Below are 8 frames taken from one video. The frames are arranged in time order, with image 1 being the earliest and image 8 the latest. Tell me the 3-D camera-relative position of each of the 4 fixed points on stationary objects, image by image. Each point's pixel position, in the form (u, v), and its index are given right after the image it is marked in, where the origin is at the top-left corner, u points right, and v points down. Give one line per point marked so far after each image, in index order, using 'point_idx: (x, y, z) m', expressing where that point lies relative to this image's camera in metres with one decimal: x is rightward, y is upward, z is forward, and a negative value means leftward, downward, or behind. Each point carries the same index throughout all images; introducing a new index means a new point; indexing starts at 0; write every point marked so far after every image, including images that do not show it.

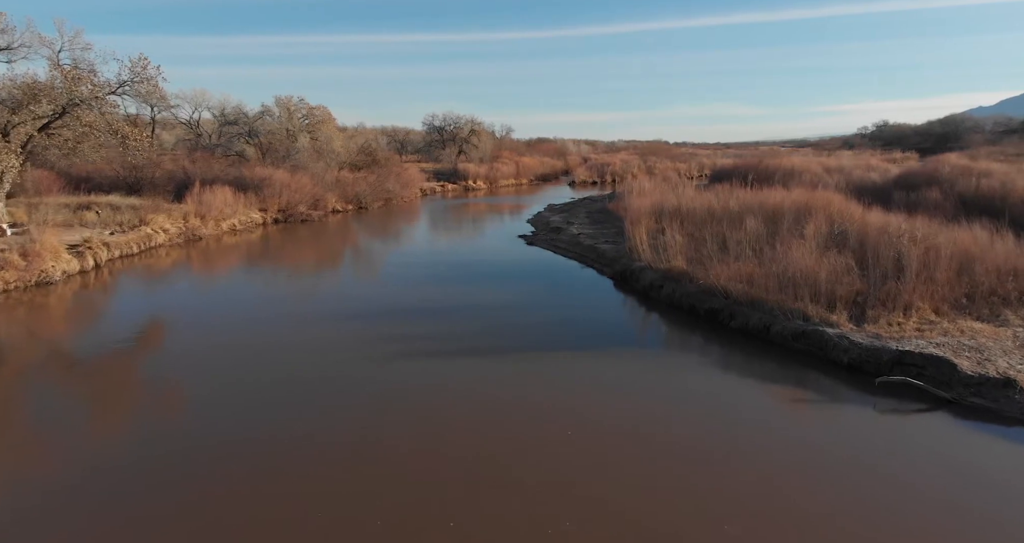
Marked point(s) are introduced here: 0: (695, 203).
0: (+4.7, +1.7, +17.4) m
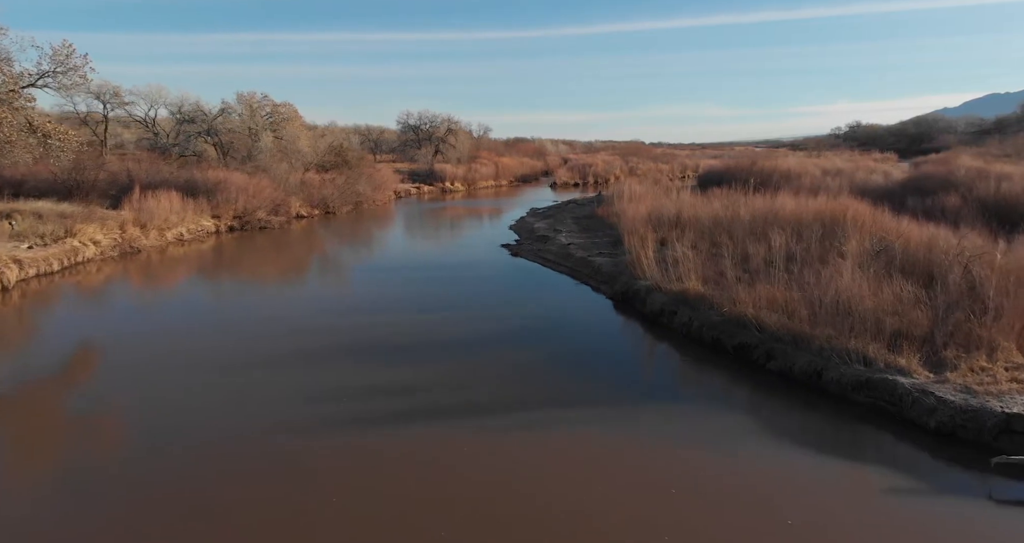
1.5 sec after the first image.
0: (+4.3, +1.3, +15.6) m
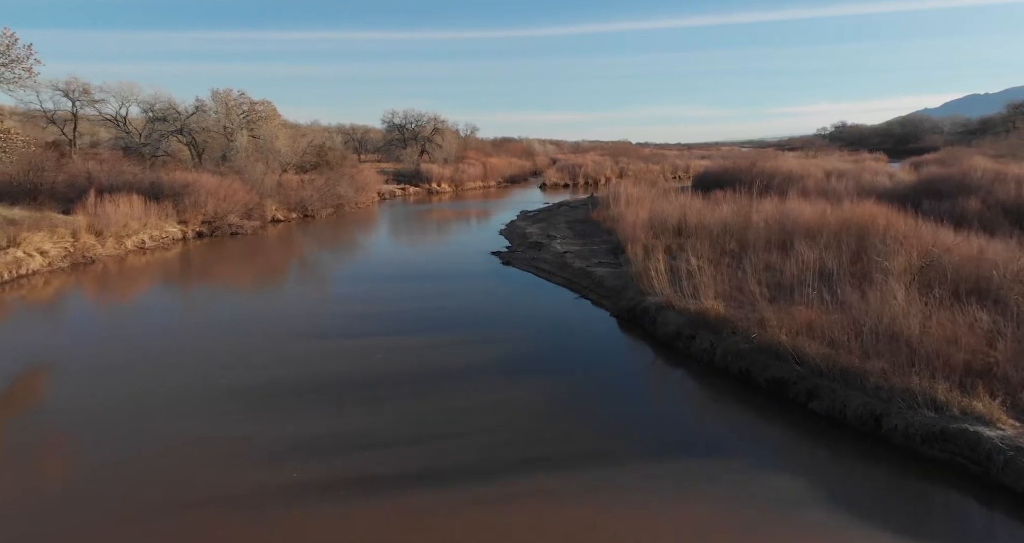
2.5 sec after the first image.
0: (+4.1, +1.1, +14.4) m
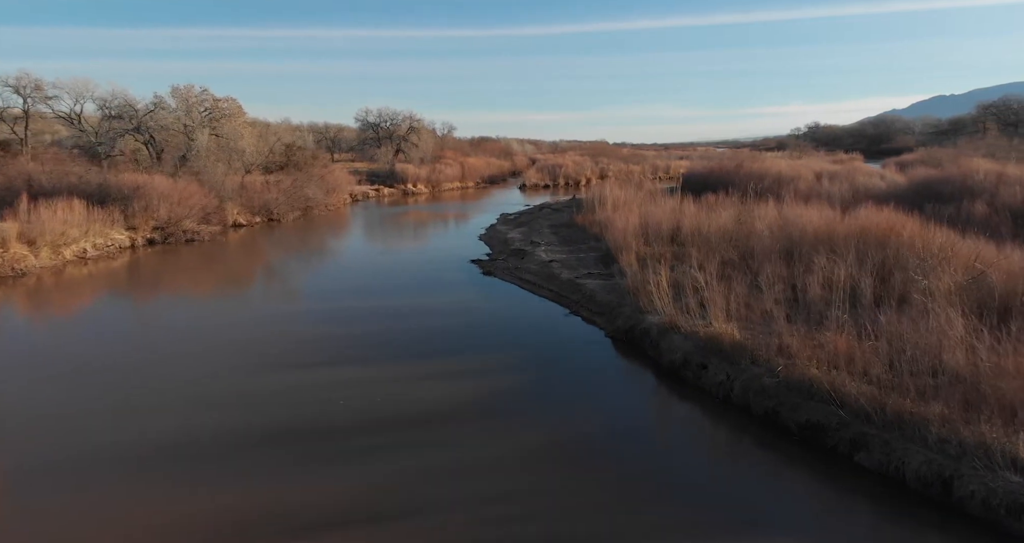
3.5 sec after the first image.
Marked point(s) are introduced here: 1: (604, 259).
0: (+3.7, +0.9, +13.3) m
1: (+1.9, +0.3, +13.9) m
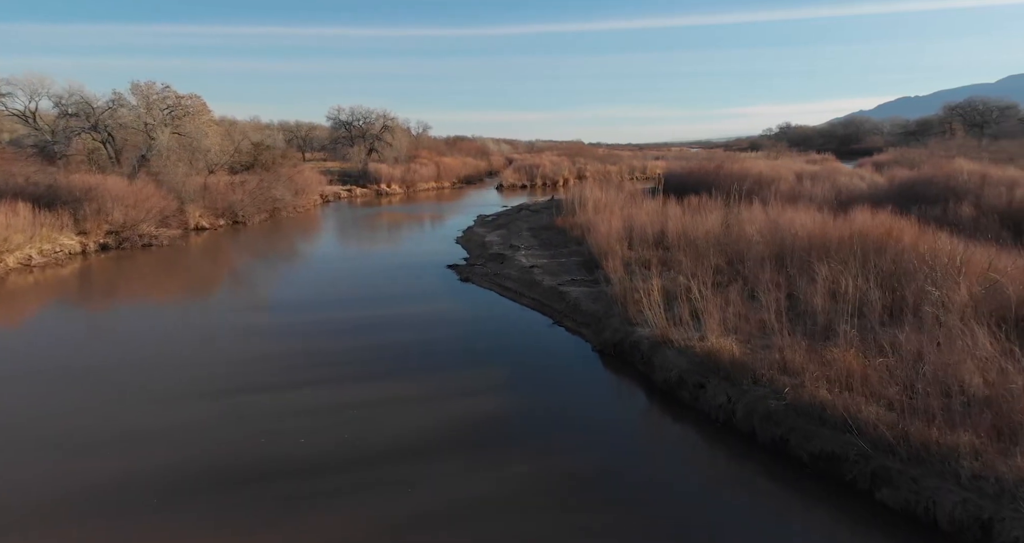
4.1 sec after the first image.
0: (+3.3, +0.8, +12.7) m
1: (+1.5, +0.2, +13.3) m
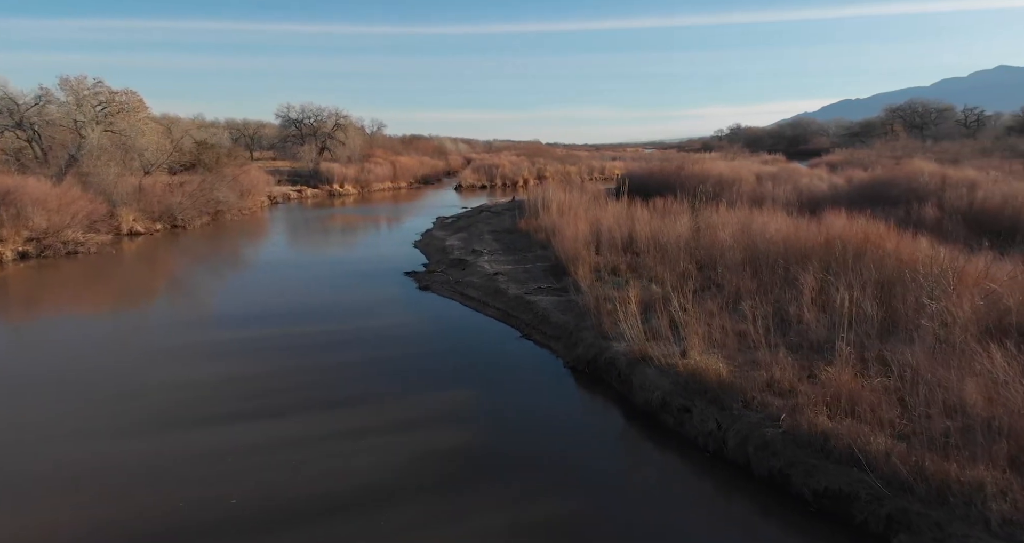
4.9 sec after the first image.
0: (+2.7, +0.7, +12.1) m
1: (+0.7, 0.0, +12.6) m
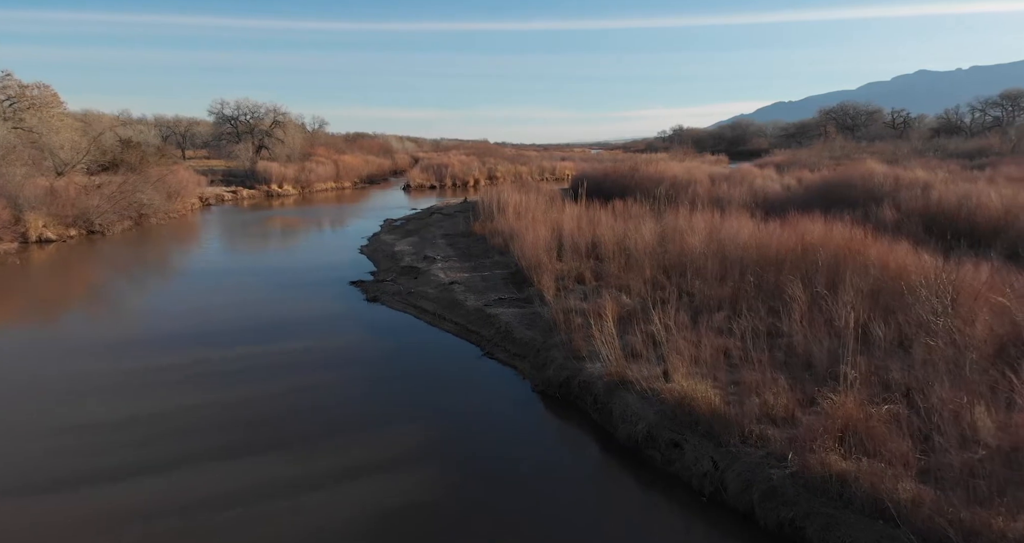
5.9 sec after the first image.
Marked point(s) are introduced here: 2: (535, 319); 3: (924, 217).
0: (+1.9, +0.5, +11.4) m
1: (0.0, -0.1, +11.7) m
2: (+0.3, -0.7, +9.3) m
3: (+9.2, +1.2, +15.3) m
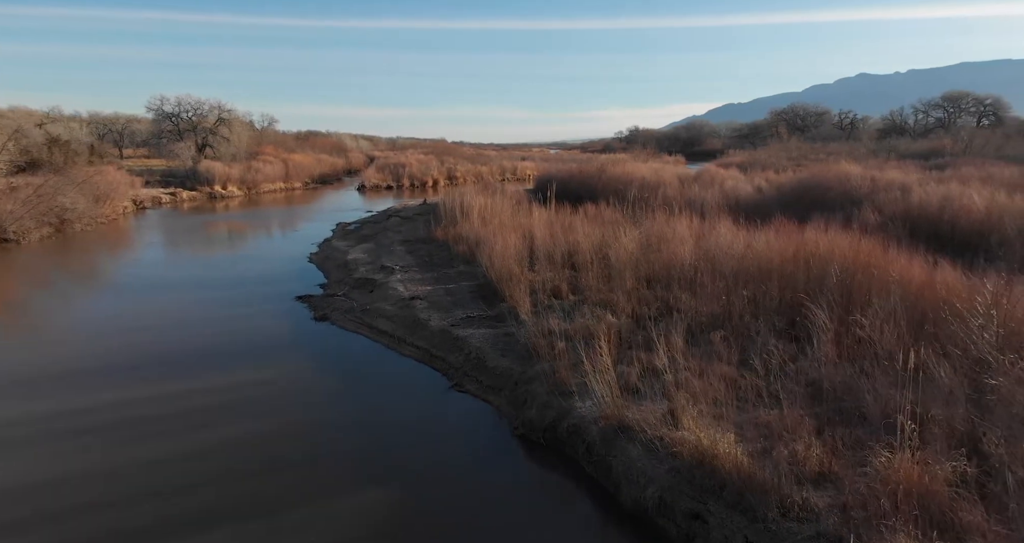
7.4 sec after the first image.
0: (+1.4, +0.3, +10.3) m
1: (-0.5, -0.3, +10.5) m
2: (0.0, -0.9, +8.1) m
3: (+8.4, +1.1, +14.6) m
